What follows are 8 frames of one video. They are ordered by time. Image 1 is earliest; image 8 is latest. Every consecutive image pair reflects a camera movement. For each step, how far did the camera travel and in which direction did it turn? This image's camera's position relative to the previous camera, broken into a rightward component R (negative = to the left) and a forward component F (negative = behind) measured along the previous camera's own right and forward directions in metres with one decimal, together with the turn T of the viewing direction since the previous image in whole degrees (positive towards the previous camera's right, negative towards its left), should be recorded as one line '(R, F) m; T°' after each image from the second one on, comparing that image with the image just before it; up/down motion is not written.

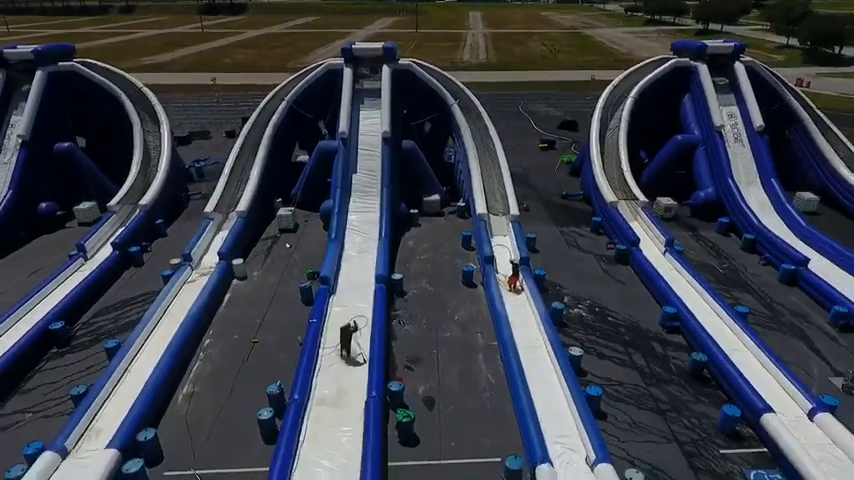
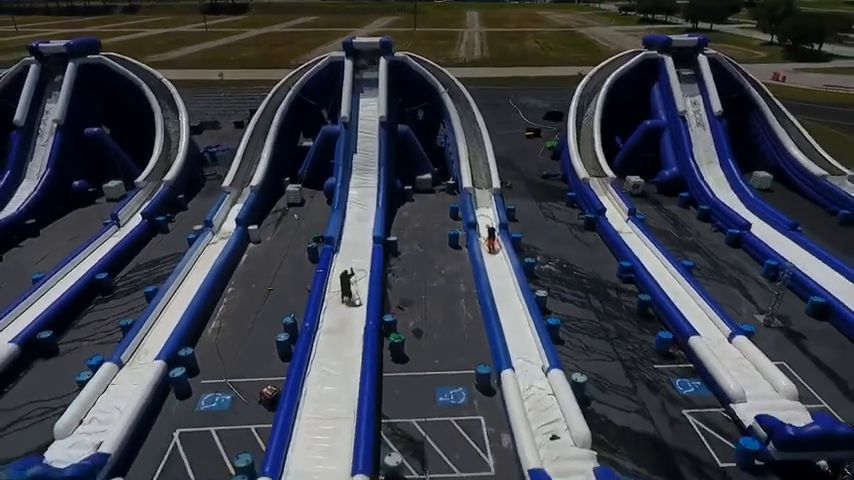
(+0.5, -3.6) m; 0°
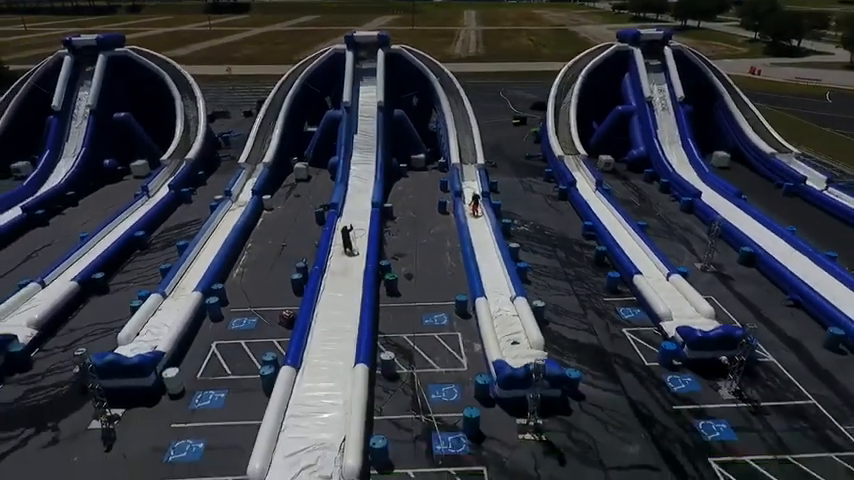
(+0.5, -4.1) m; 0°
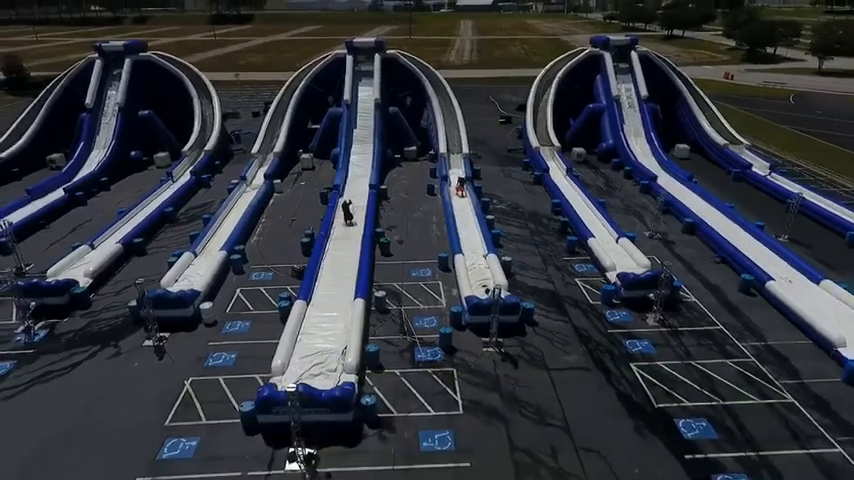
(+0.7, -4.5) m; 0°
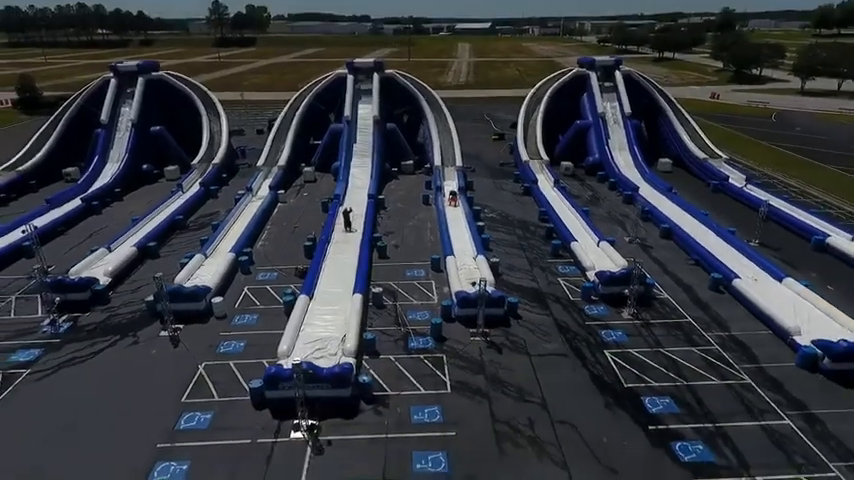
(+0.3, -2.1) m; 0°
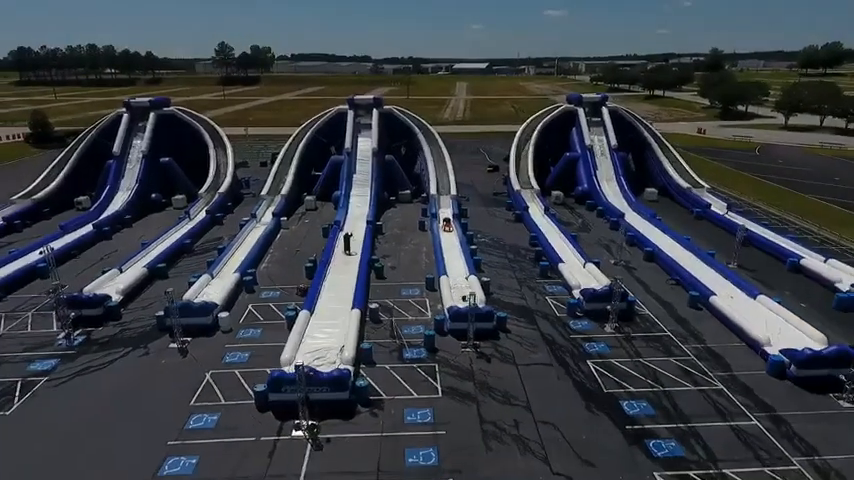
(+0.3, -1.7) m; 0°
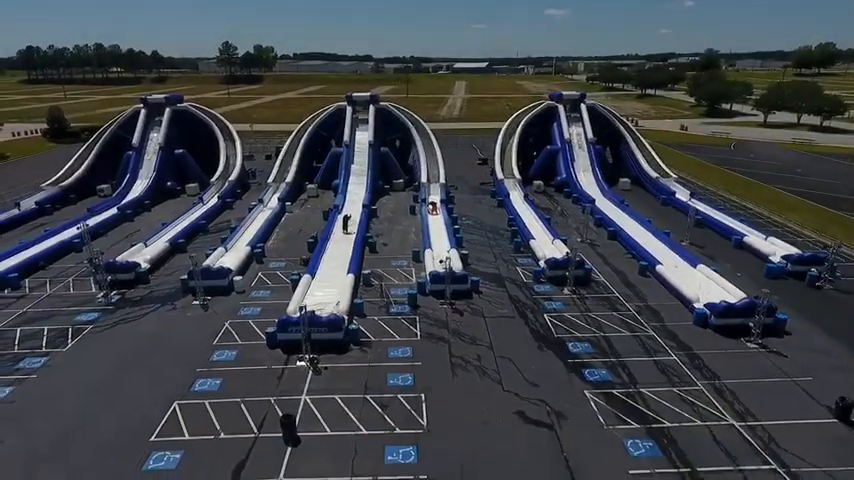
(+1.0, -4.5) m; 0°
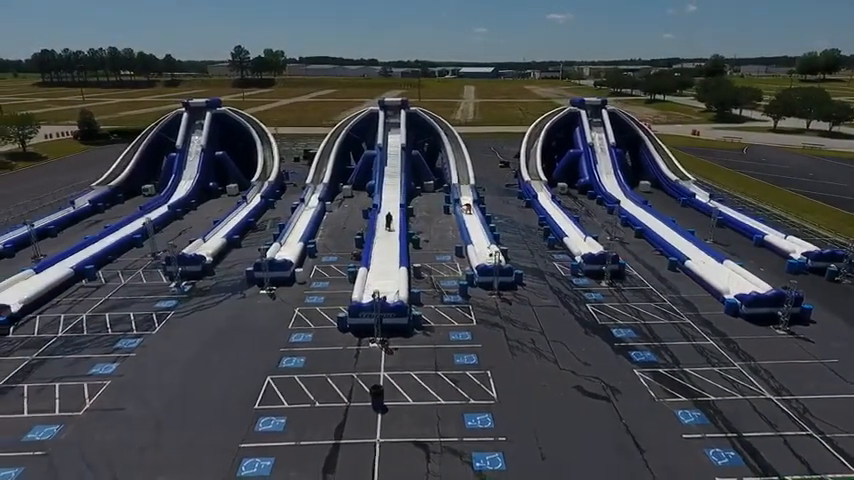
(-2.9, -2.4) m; 0°
